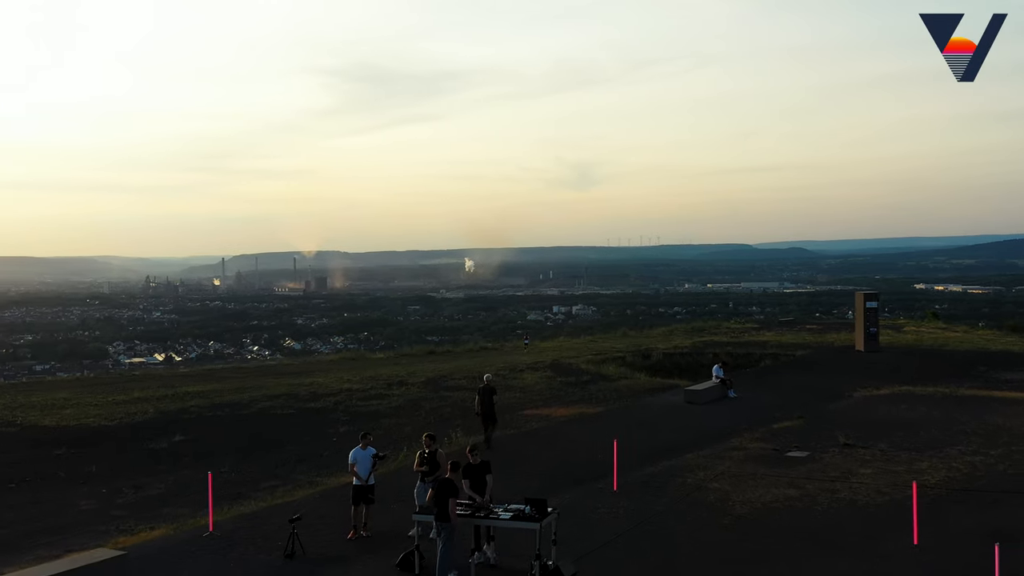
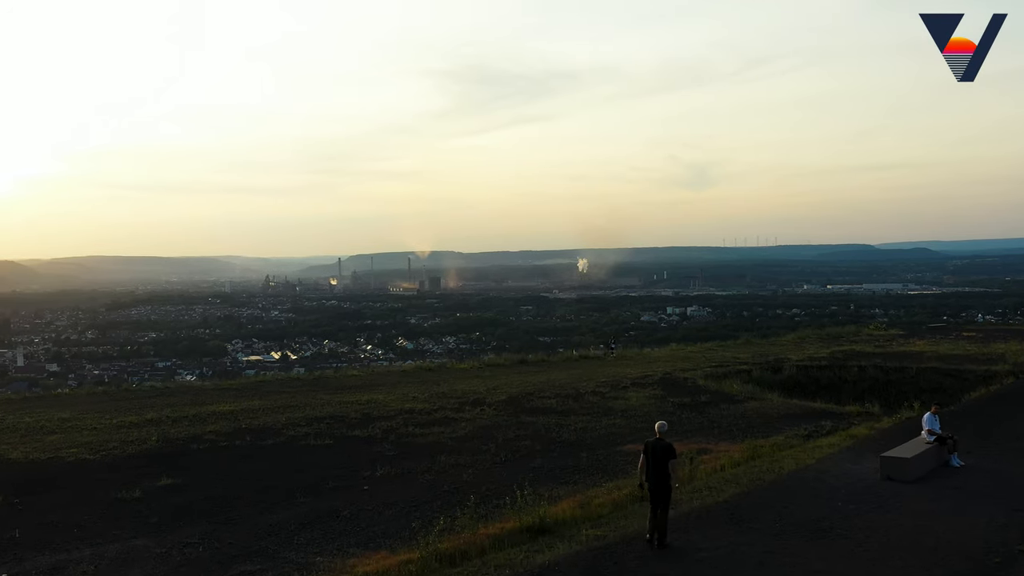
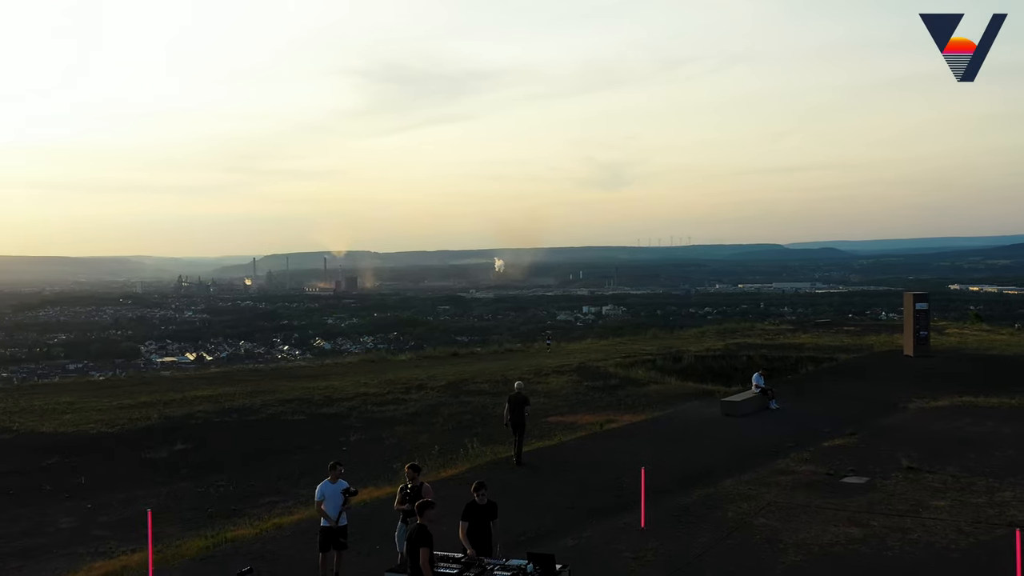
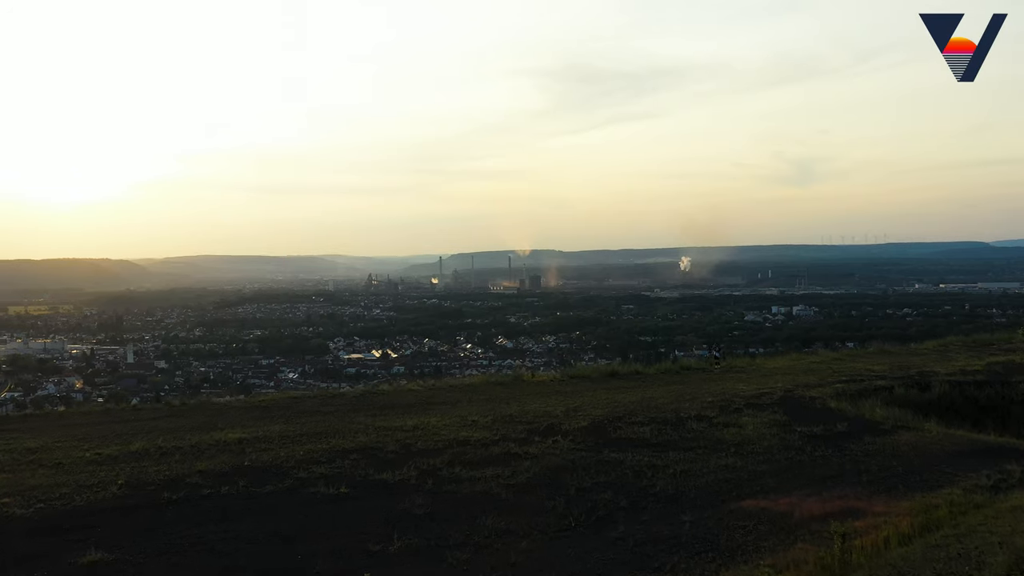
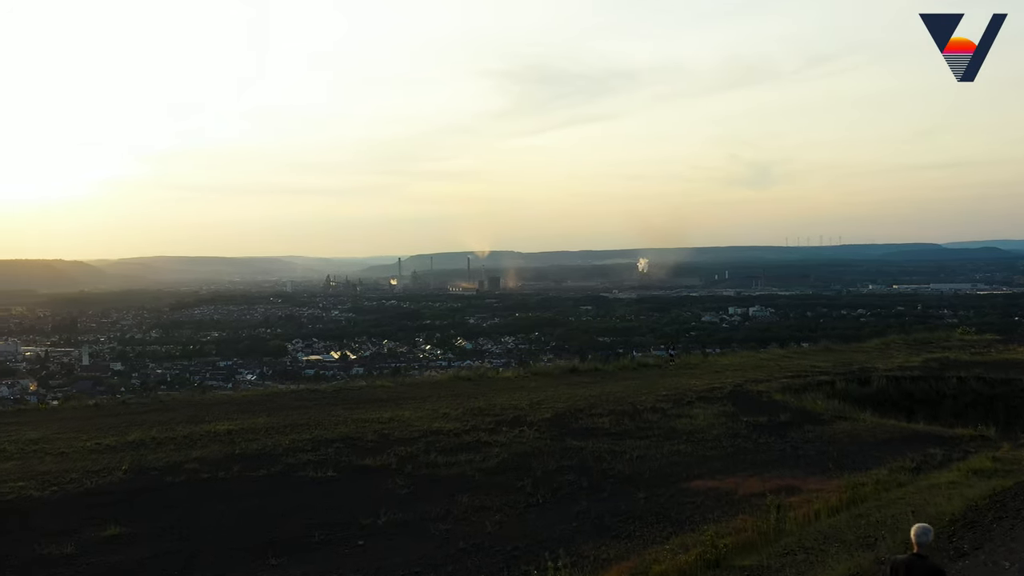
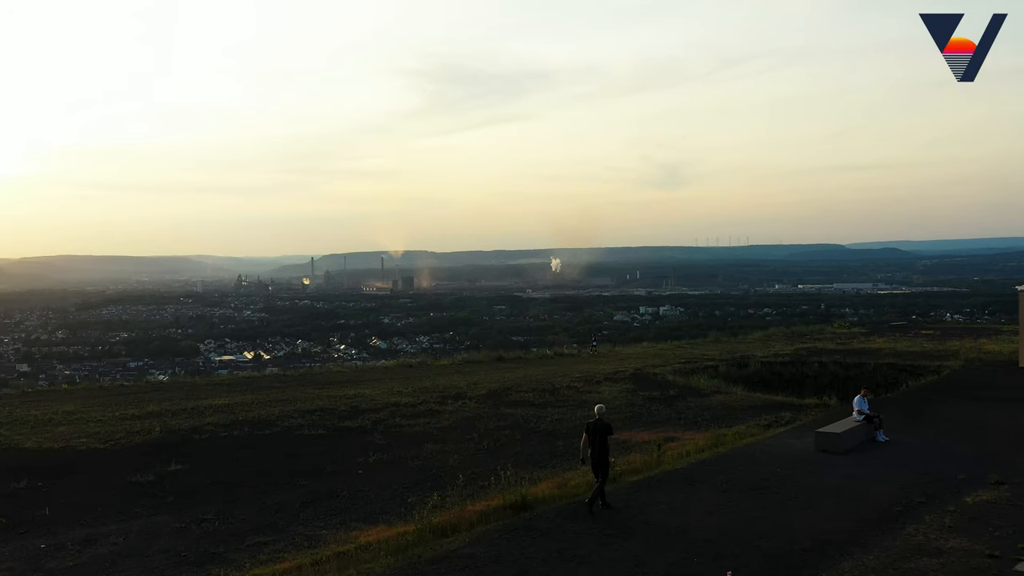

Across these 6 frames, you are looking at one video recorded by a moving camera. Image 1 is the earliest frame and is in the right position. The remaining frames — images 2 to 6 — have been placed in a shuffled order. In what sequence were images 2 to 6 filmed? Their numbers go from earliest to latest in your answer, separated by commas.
3, 6, 2, 5, 4
